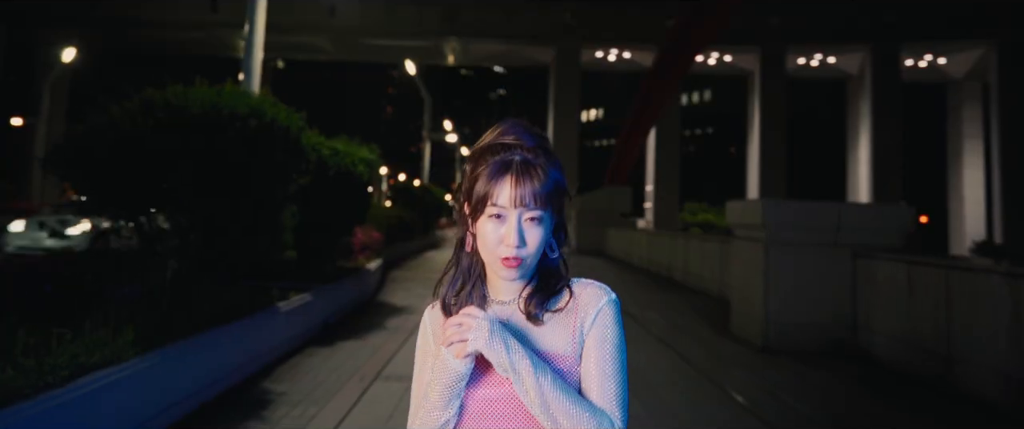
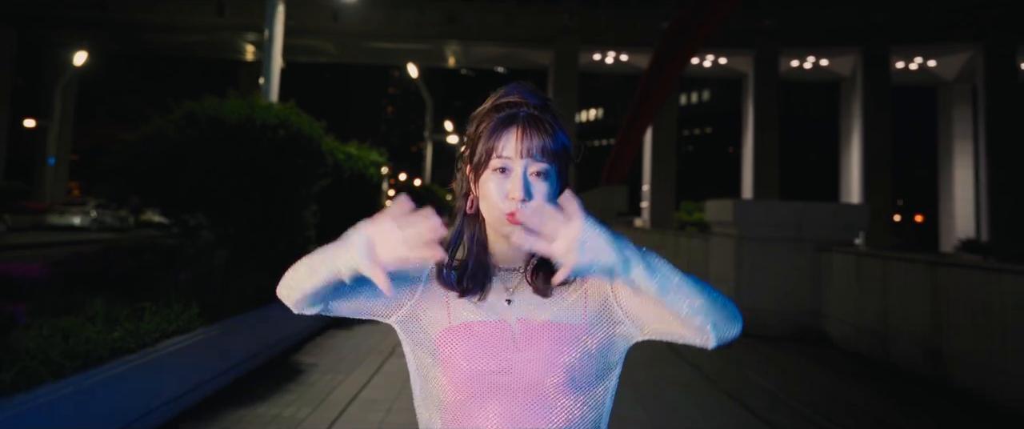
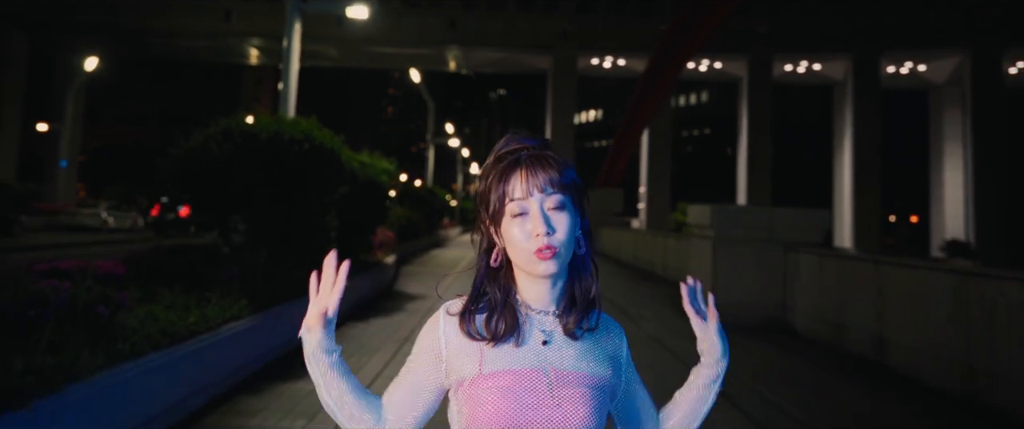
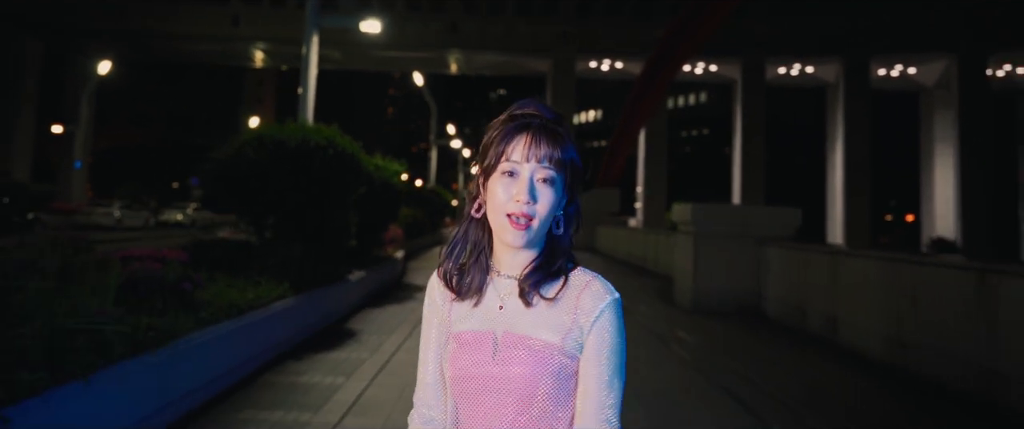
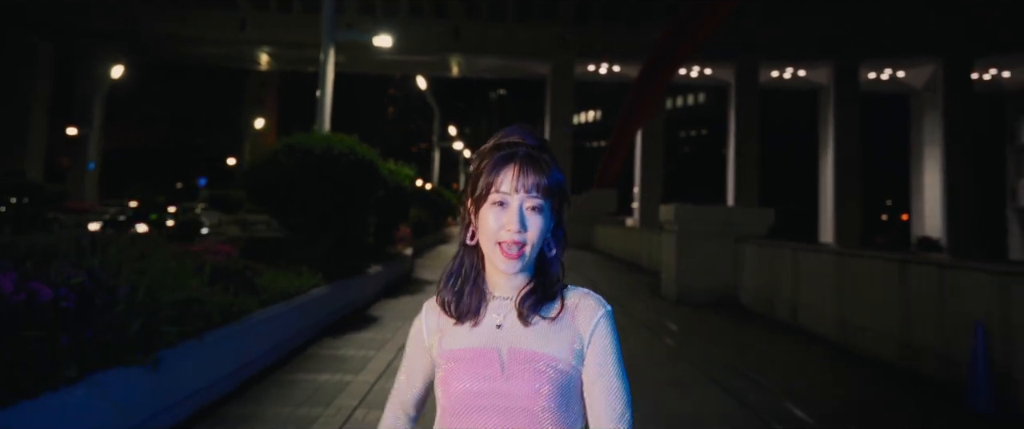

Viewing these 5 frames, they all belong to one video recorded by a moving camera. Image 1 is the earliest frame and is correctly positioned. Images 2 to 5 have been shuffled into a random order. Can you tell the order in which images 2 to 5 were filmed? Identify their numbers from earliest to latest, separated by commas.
2, 3, 4, 5
